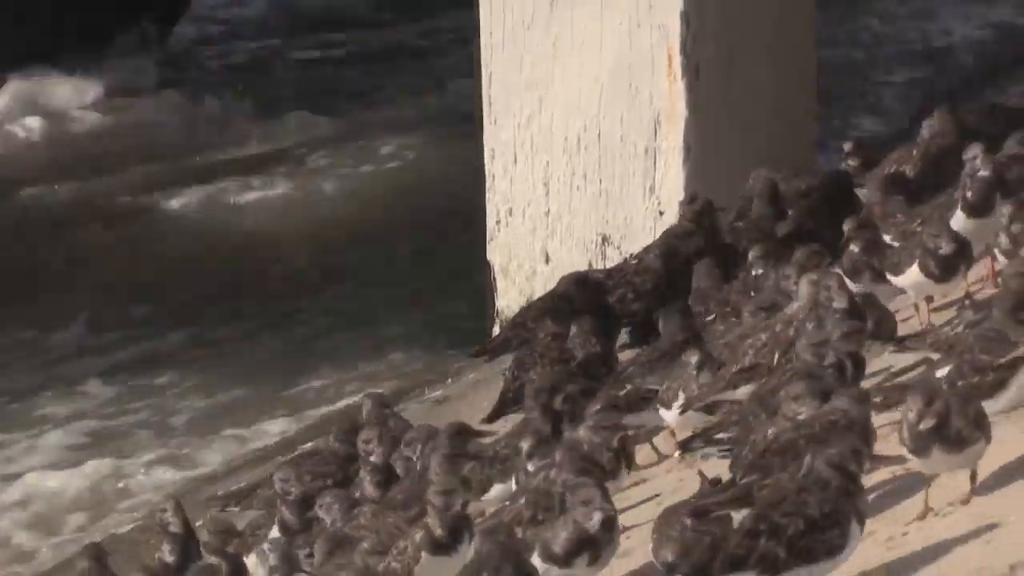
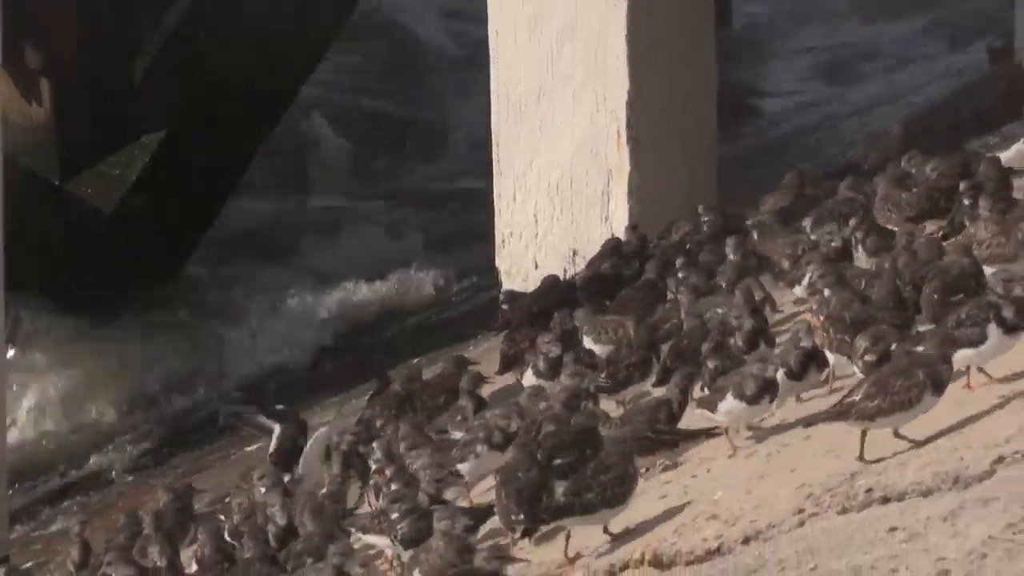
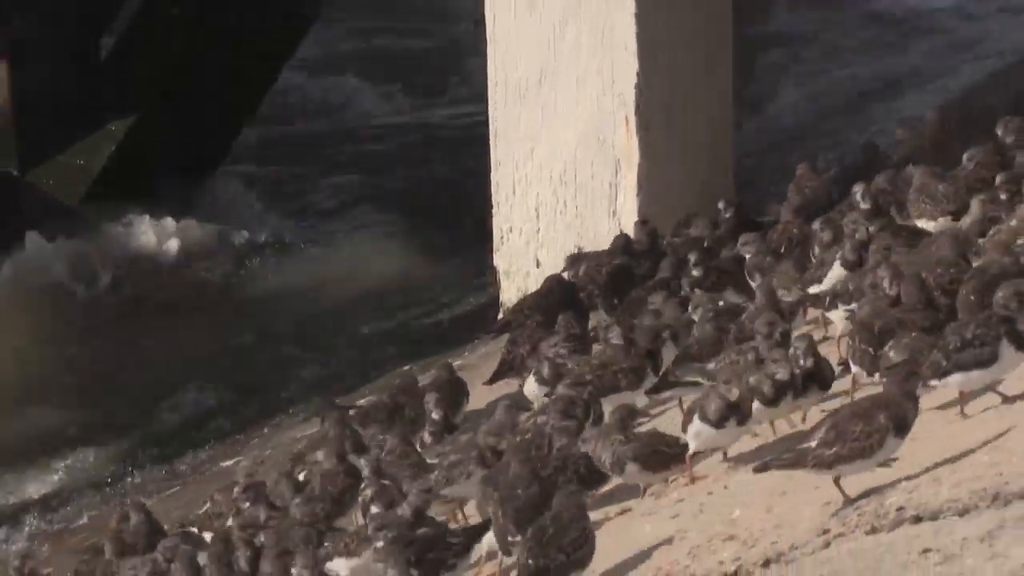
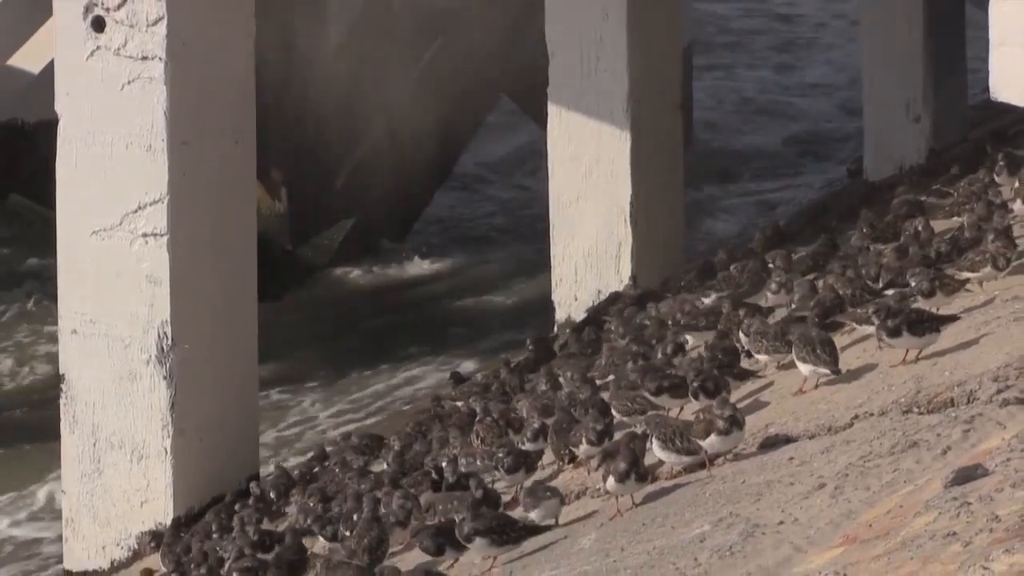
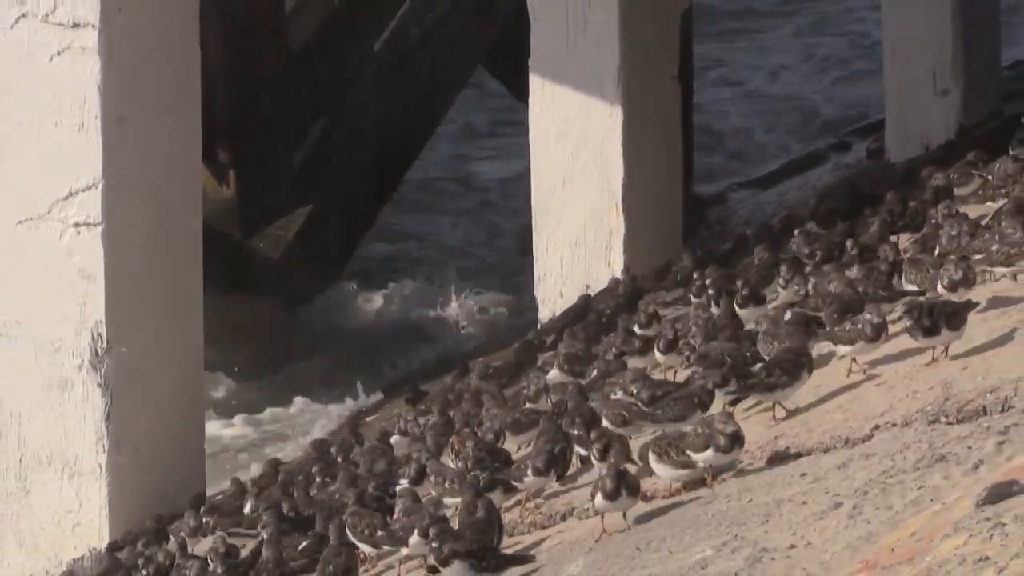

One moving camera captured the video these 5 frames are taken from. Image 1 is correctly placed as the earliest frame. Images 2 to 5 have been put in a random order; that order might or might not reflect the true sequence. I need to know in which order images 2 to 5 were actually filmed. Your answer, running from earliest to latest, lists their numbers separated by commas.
3, 2, 5, 4
